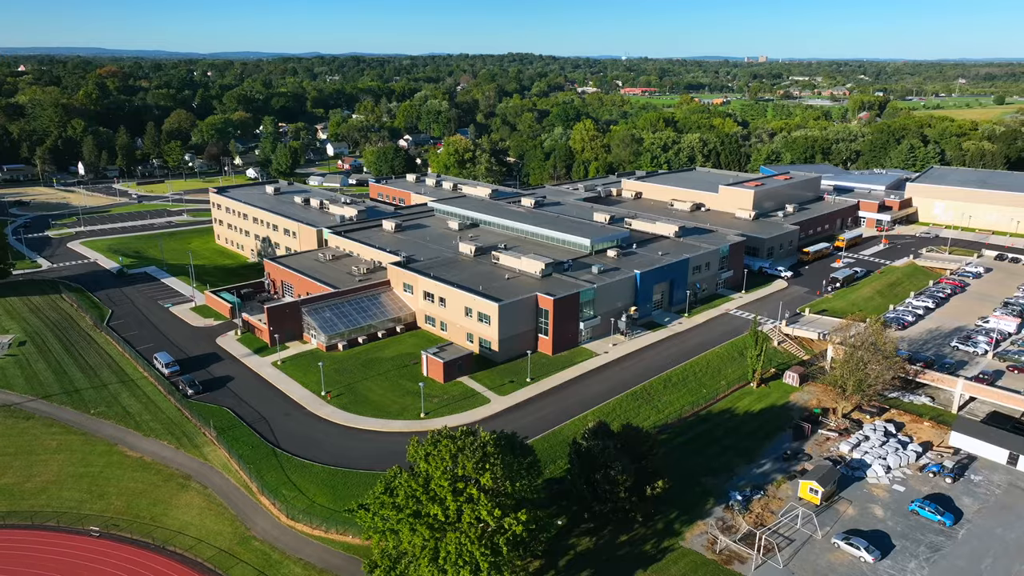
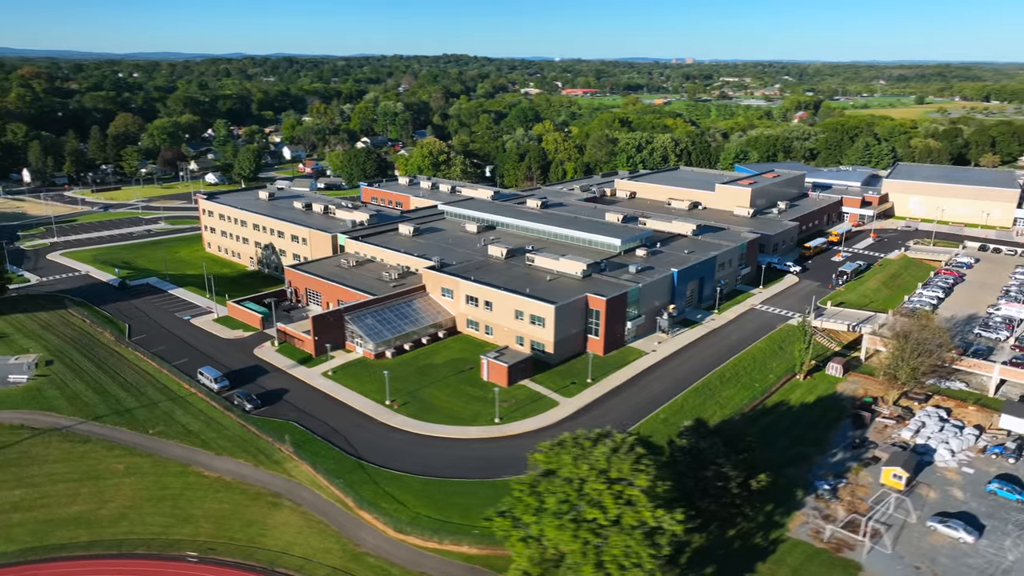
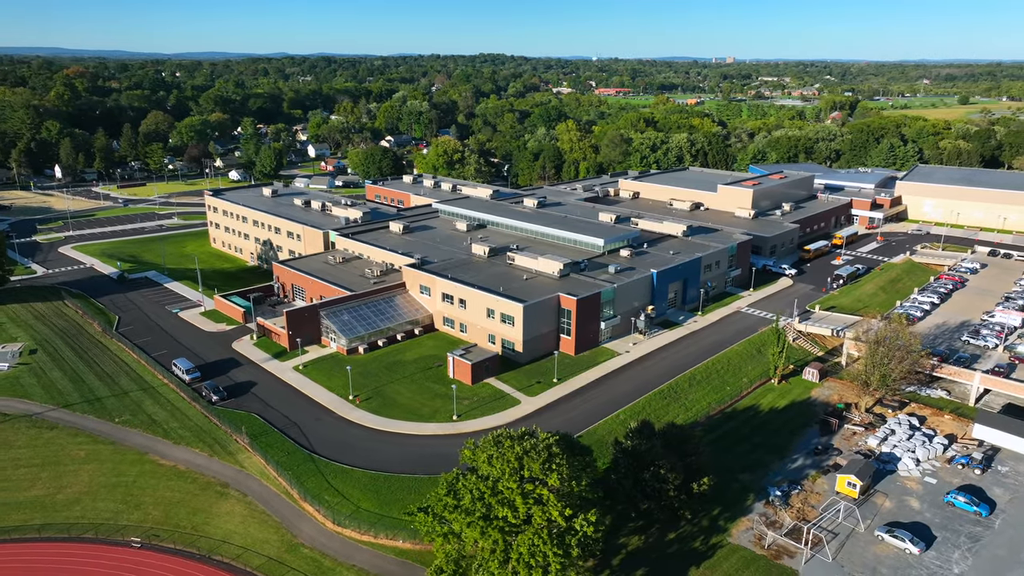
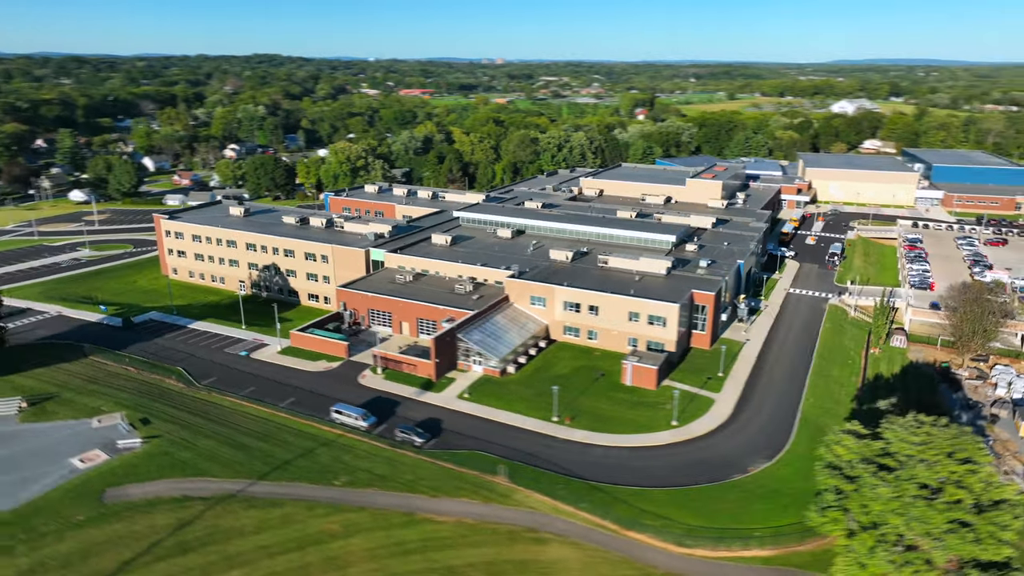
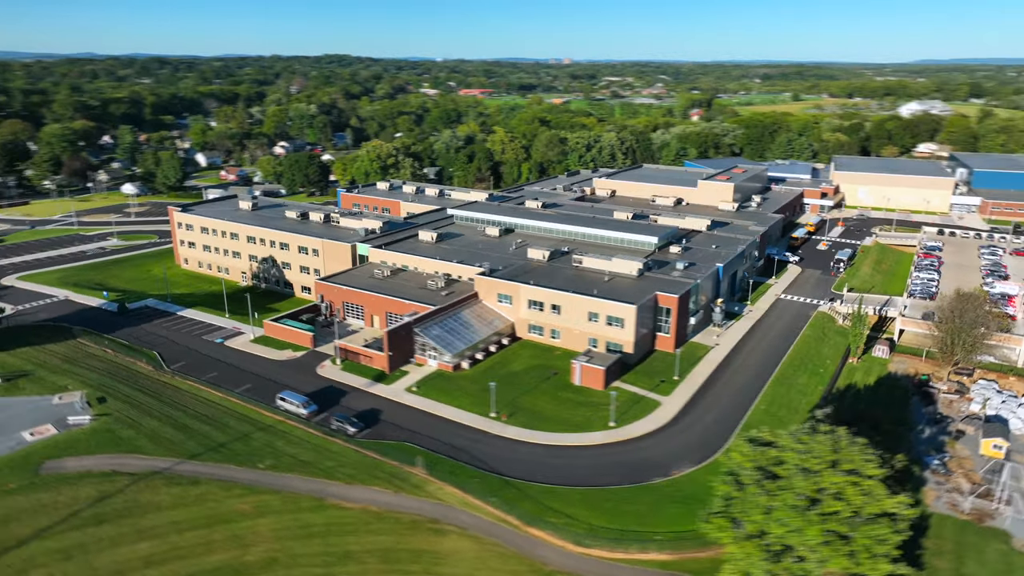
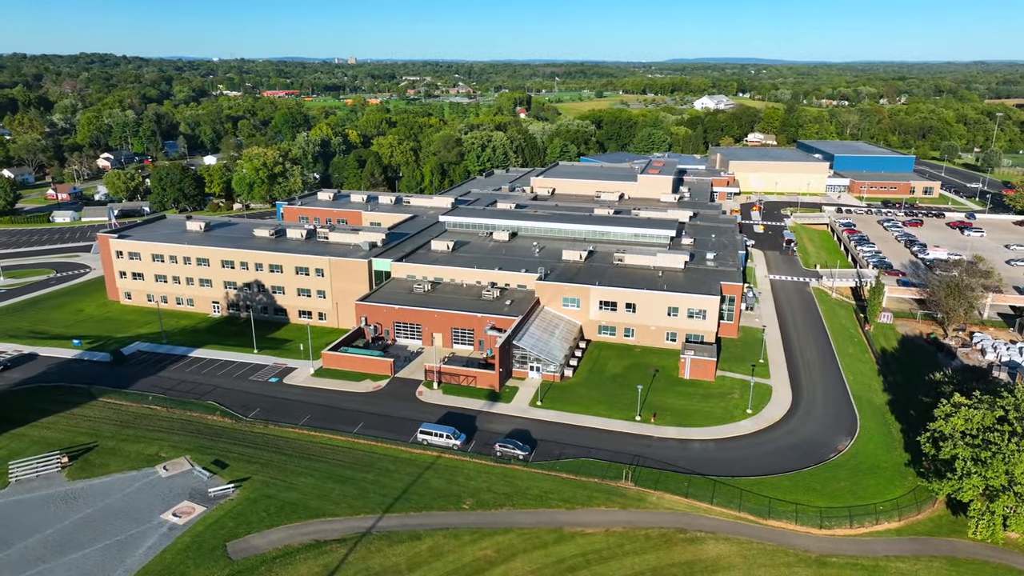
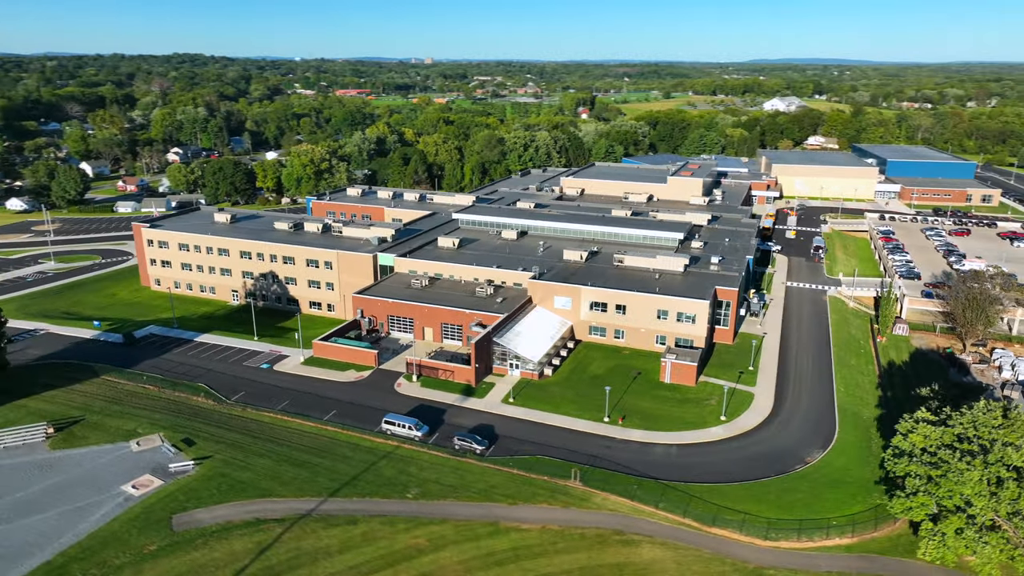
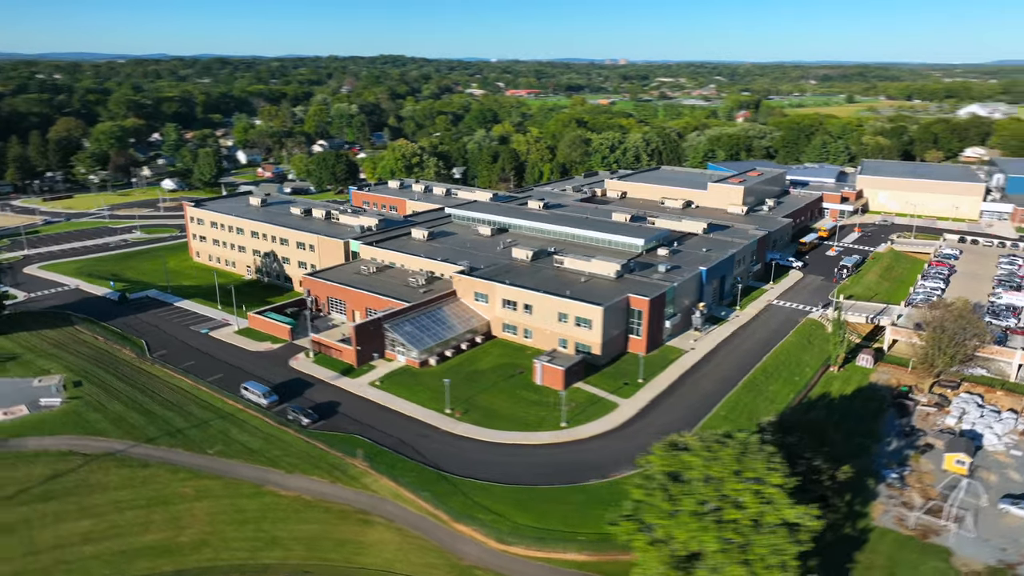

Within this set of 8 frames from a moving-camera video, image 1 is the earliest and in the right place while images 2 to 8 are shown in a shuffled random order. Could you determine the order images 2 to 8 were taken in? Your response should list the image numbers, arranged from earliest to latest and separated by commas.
3, 2, 8, 5, 4, 7, 6
